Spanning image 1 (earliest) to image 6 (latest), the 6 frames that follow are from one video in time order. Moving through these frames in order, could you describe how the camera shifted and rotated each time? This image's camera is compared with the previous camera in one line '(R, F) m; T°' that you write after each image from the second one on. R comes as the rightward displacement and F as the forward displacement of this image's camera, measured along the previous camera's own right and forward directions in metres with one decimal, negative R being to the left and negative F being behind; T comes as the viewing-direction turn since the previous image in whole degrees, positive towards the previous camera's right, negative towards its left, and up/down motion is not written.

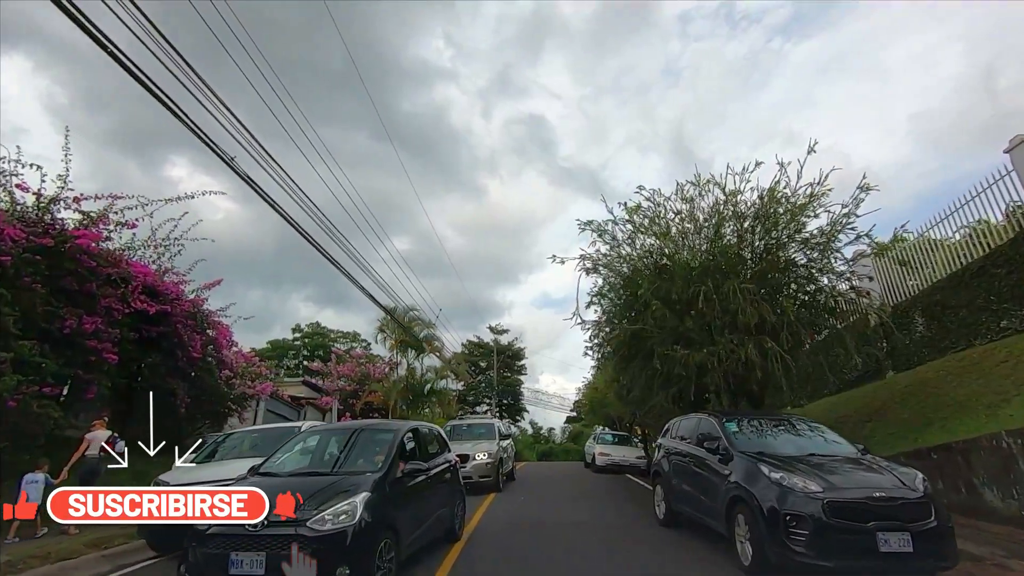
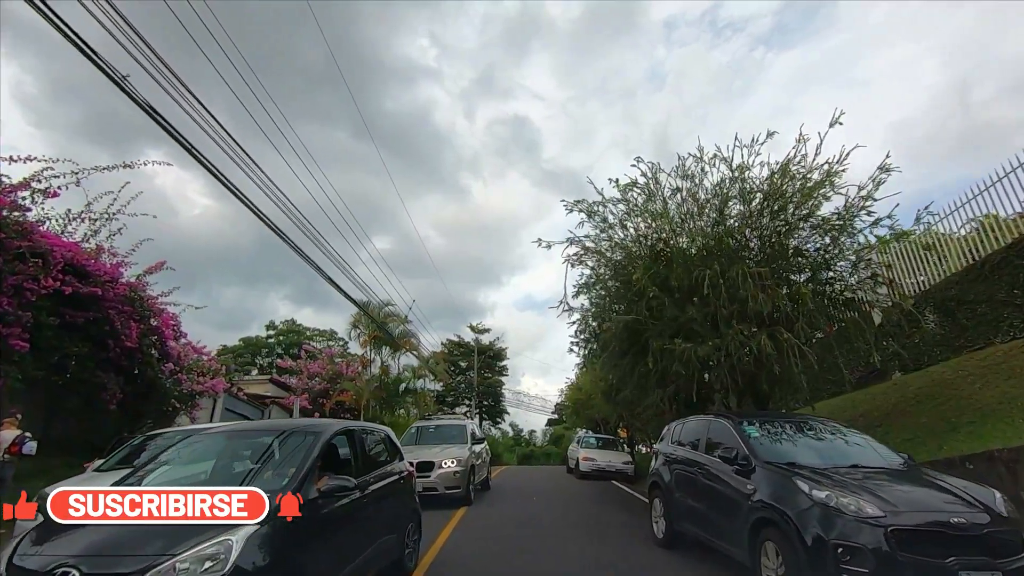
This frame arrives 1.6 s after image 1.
(+0.1, +1.4) m; +2°
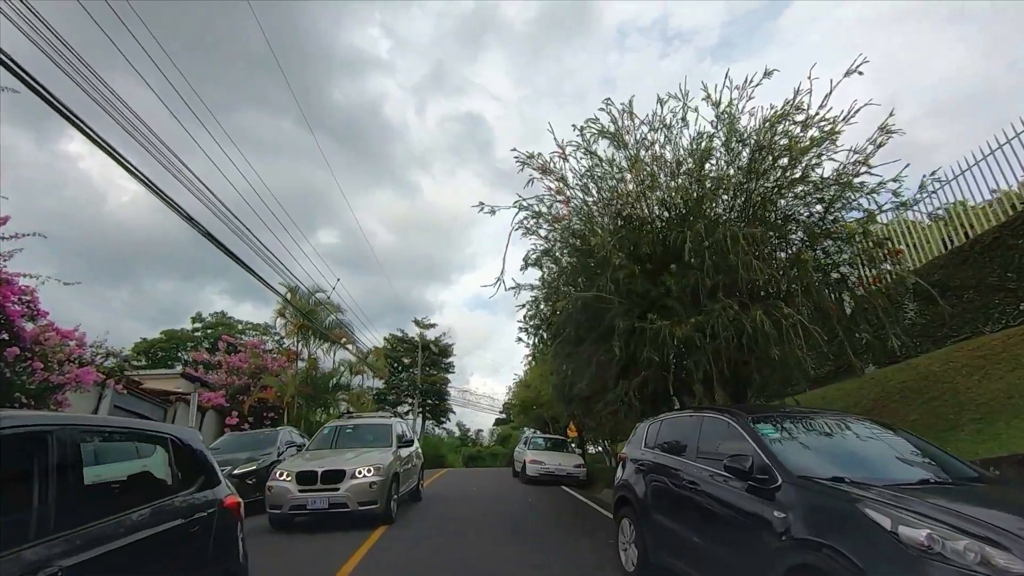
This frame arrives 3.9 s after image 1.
(+0.2, +2.0) m; +5°
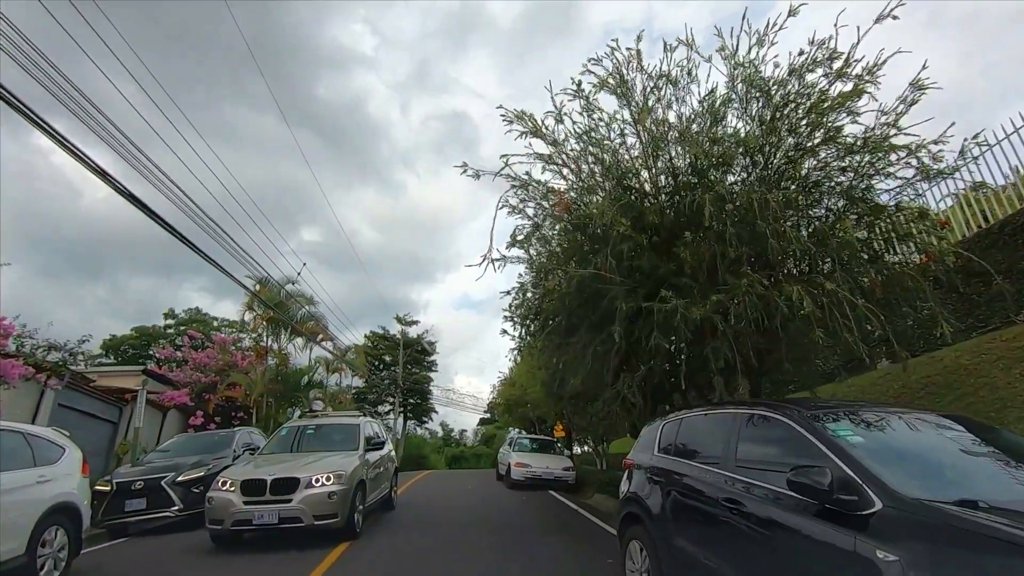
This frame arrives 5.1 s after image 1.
(0.0, +1.3) m; +1°
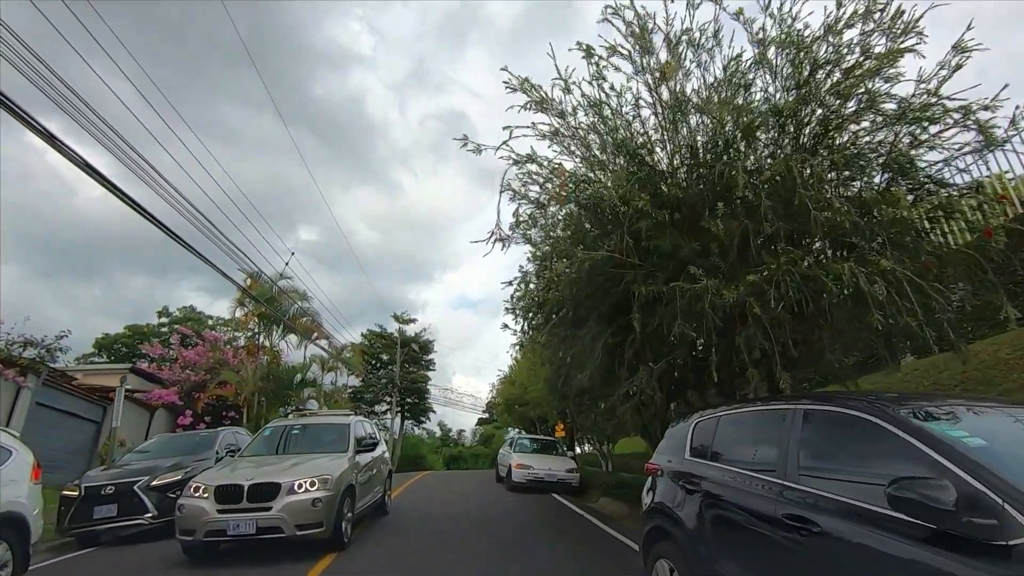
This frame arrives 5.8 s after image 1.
(-0.1, +0.8) m; 0°
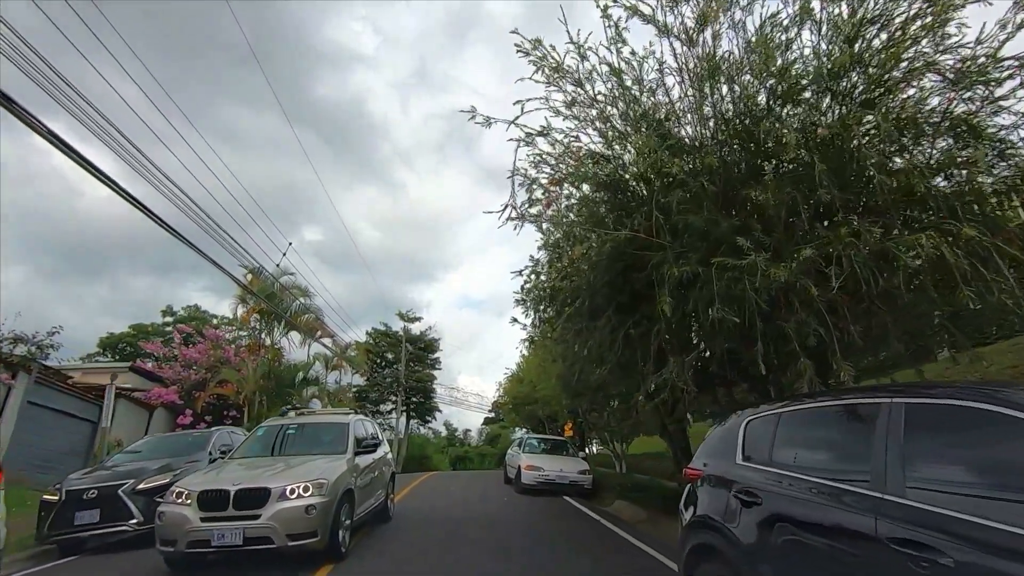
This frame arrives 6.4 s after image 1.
(-0.1, +0.7) m; -1°
